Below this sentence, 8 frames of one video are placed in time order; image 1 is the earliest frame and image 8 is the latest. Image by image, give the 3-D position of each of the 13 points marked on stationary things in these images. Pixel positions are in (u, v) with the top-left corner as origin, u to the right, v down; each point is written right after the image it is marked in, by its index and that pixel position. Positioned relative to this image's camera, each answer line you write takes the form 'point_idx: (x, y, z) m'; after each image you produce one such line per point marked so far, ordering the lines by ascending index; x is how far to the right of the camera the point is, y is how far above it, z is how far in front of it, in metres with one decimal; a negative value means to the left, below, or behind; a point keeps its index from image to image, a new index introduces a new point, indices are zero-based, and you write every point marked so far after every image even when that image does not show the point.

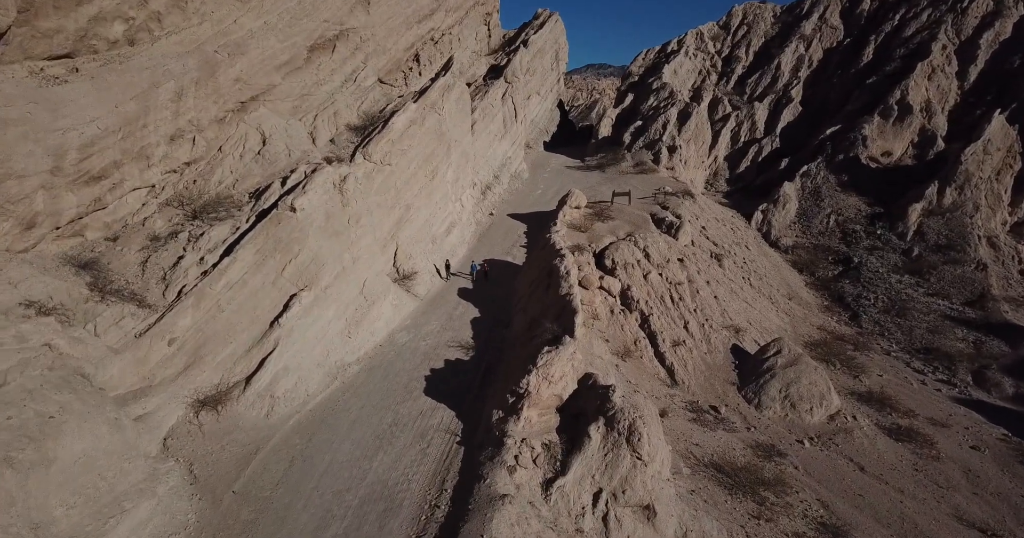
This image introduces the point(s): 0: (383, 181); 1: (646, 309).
0: (-4.7, +3.2, +18.7) m
1: (+4.9, -1.5, +18.8) m
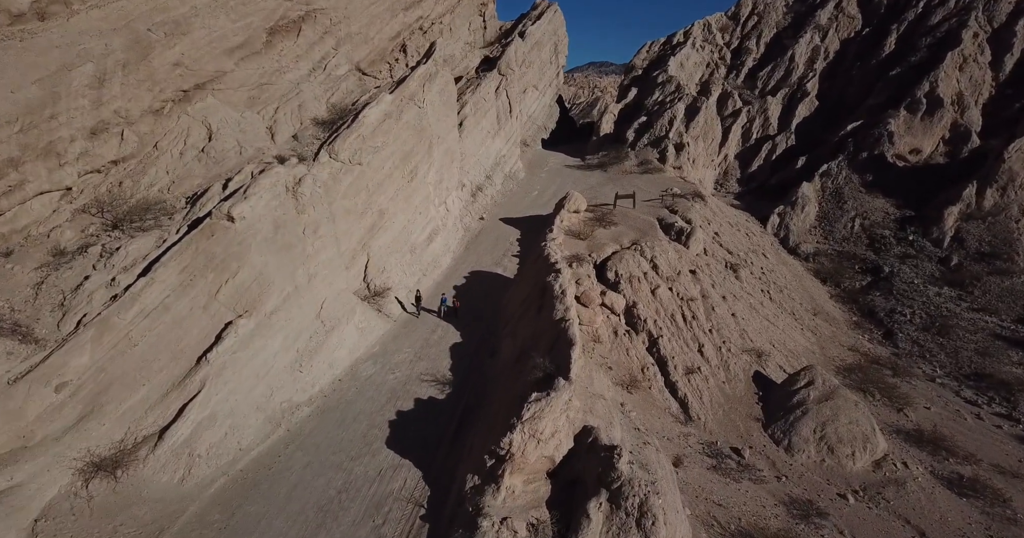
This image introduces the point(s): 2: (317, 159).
0: (-5.0, +2.7, +16.2) m
1: (+4.5, -1.9, +16.3) m
2: (-5.8, +3.3, +15.5) m
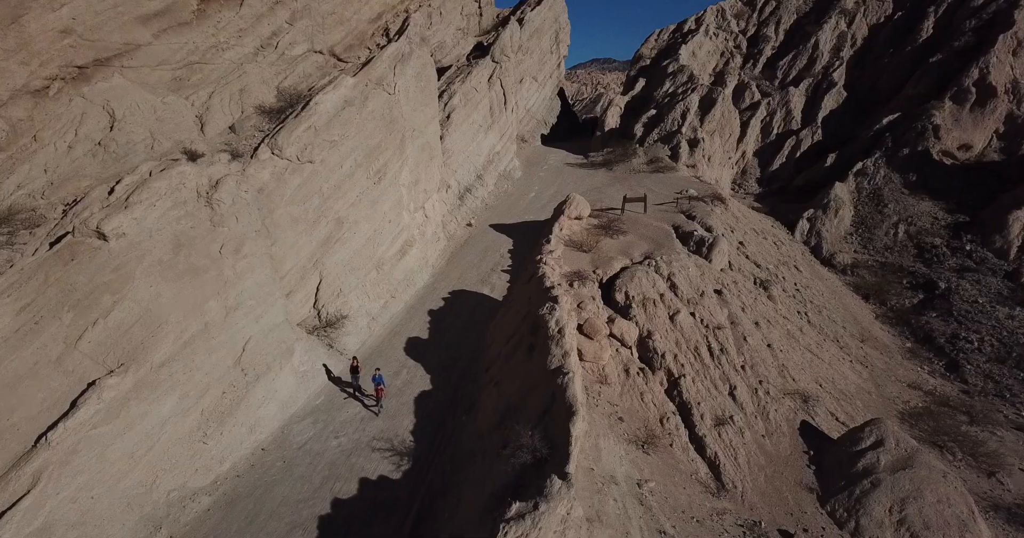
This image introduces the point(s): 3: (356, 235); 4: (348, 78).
0: (-5.4, +2.1, +13.0) m
1: (+4.1, -2.5, +13.1) m
2: (-6.1, +2.7, +12.3) m
3: (-4.4, +1.0, +14.6) m
4: (-4.6, +5.3, +14.4) m
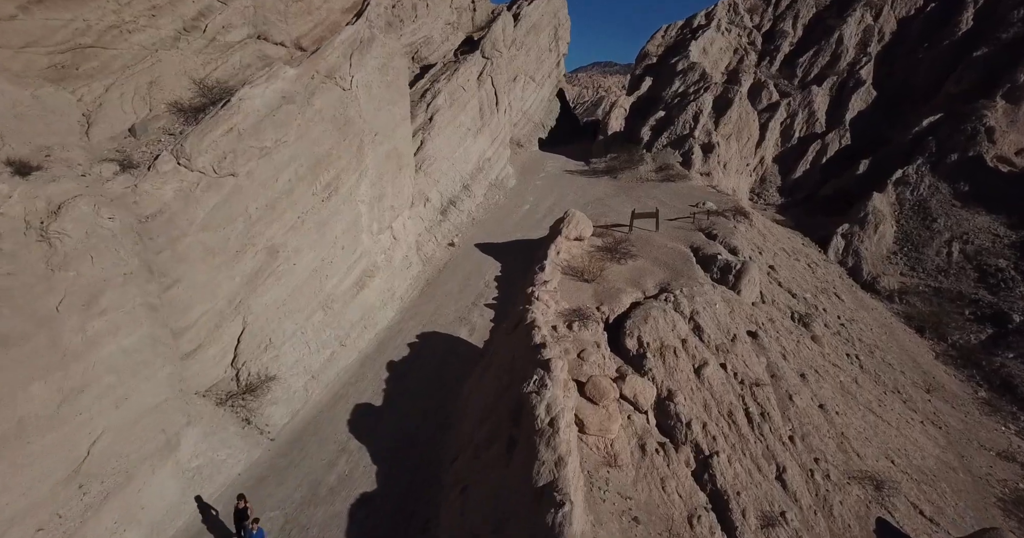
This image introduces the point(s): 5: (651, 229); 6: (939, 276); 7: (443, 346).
0: (-5.8, +1.2, +9.9) m
1: (+3.7, -3.4, +9.9) m
2: (-6.6, +1.8, +9.1) m
3: (-4.8, +0.1, +11.4) m
4: (-5.0, +4.4, +11.3) m
5: (+5.0, +1.4, +18.4) m
6: (+15.6, -0.2, +18.8) m
7: (-1.7, -1.8, +12.7) m
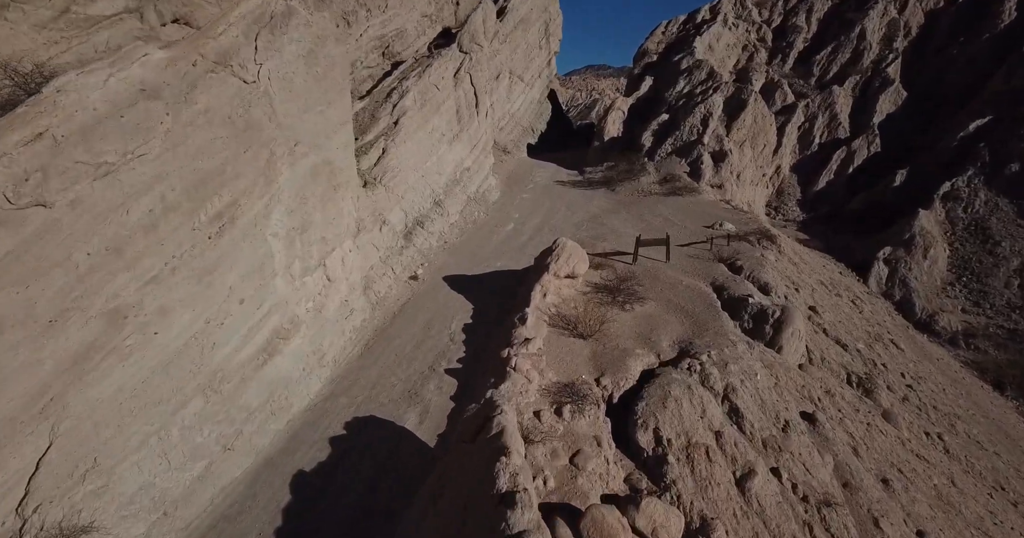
0: (-6.4, +0.2, +6.2) m
1: (+3.2, -4.5, +6.3) m
2: (-7.1, +0.7, +5.5) m
3: (-5.4, -1.0, +7.8) m
4: (-5.6, +3.3, +7.7) m
5: (+4.3, +0.2, +14.9) m
6: (+14.9, -1.3, +15.4) m
7: (-2.3, -2.9, +9.1) m
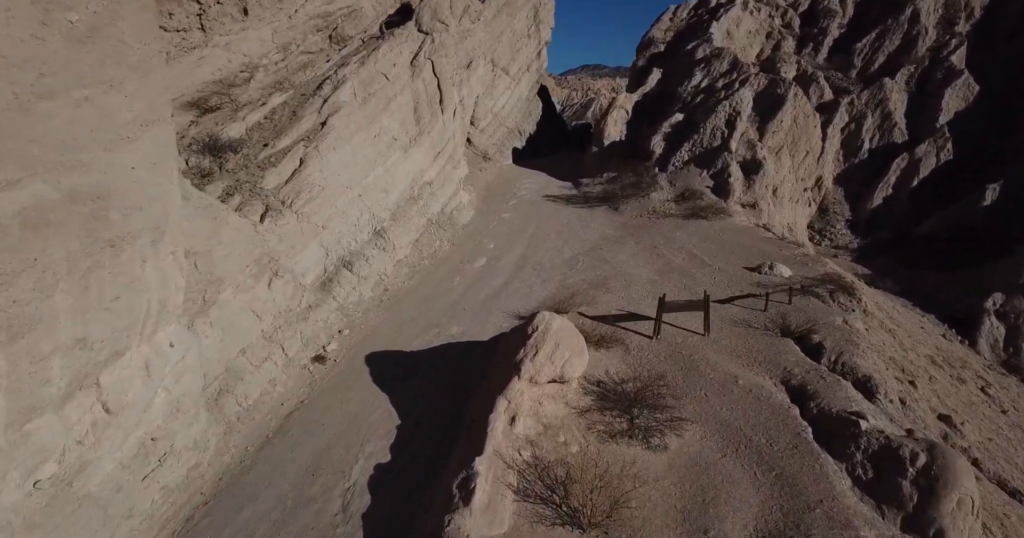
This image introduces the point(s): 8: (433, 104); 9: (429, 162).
0: (-7.1, -1.3, +1.0) m
1: (+2.5, -5.9, +1.1) m
2: (-7.8, -0.7, +0.2) m
3: (-6.2, -2.5, +2.5) m
4: (-6.4, +1.9, +2.4) m
5: (+3.5, -1.2, +9.7) m
6: (+14.1, -2.7, +10.3) m
7: (-3.0, -4.3, +3.8) m
8: (-2.8, +5.8, +17.8) m
9: (-2.9, +3.6, +17.5) m
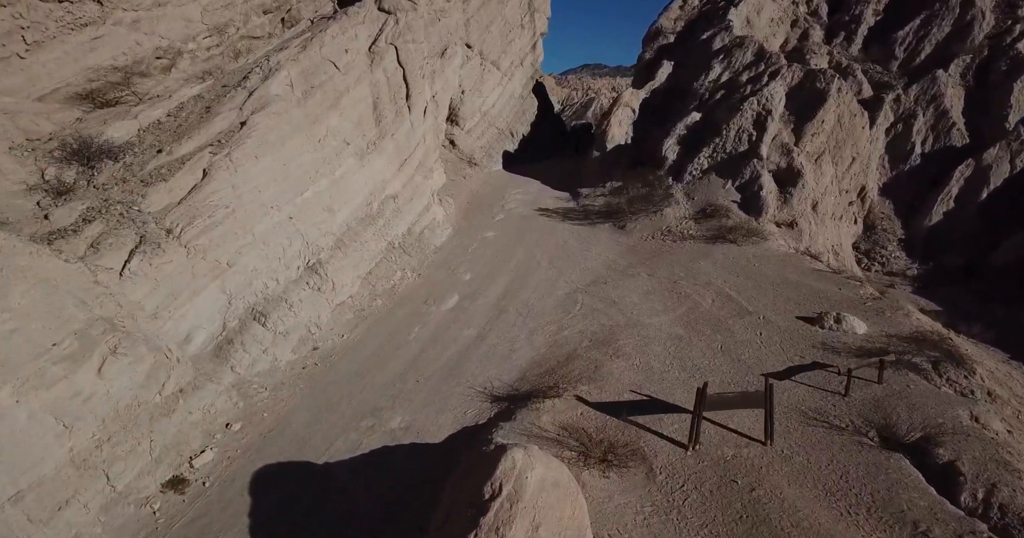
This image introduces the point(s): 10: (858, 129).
0: (-7.6, -2.2, -2.5) m
1: (+2.0, -6.8, -2.4) m
2: (-8.3, -1.7, -3.3) m
3: (-6.6, -3.4, -1.0) m
4: (-6.8, +1.0, -1.0) m
5: (+3.0, -2.2, +6.2) m
6: (+13.6, -3.7, +6.9) m
7: (-3.5, -5.3, +0.4) m
8: (-3.3, +4.8, +14.3) m
9: (-3.4, +2.6, +14.1) m
10: (+11.1, +4.5, +16.7) m
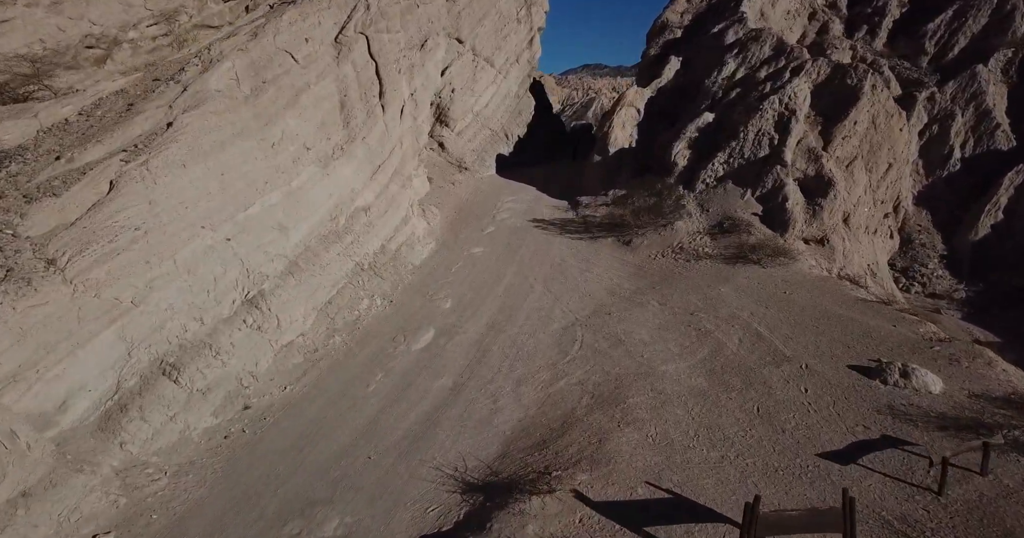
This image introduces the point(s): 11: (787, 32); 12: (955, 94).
0: (-7.8, -2.7, -4.5) m
1: (+1.7, -7.4, -4.4) m
2: (-8.6, -2.2, -5.3) m
3: (-6.9, -4.0, -3.0) m
4: (-7.1, +0.4, -3.0) m
5: (+2.7, -2.7, +4.2) m
6: (+13.3, -4.3, +4.8) m
7: (-3.8, -5.8, -1.6) m
8: (-3.6, +4.2, +12.3) m
9: (-3.7, +2.1, +12.1) m
10: (+10.8, +3.9, +14.7) m
11: (+10.6, +9.1, +19.5) m
12: (+13.8, +5.3, +15.6) m
